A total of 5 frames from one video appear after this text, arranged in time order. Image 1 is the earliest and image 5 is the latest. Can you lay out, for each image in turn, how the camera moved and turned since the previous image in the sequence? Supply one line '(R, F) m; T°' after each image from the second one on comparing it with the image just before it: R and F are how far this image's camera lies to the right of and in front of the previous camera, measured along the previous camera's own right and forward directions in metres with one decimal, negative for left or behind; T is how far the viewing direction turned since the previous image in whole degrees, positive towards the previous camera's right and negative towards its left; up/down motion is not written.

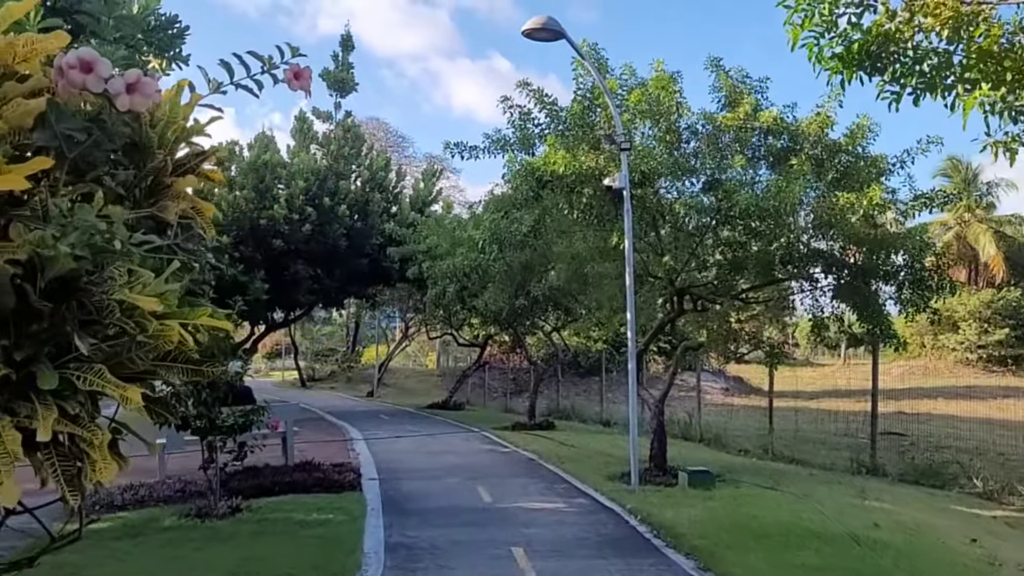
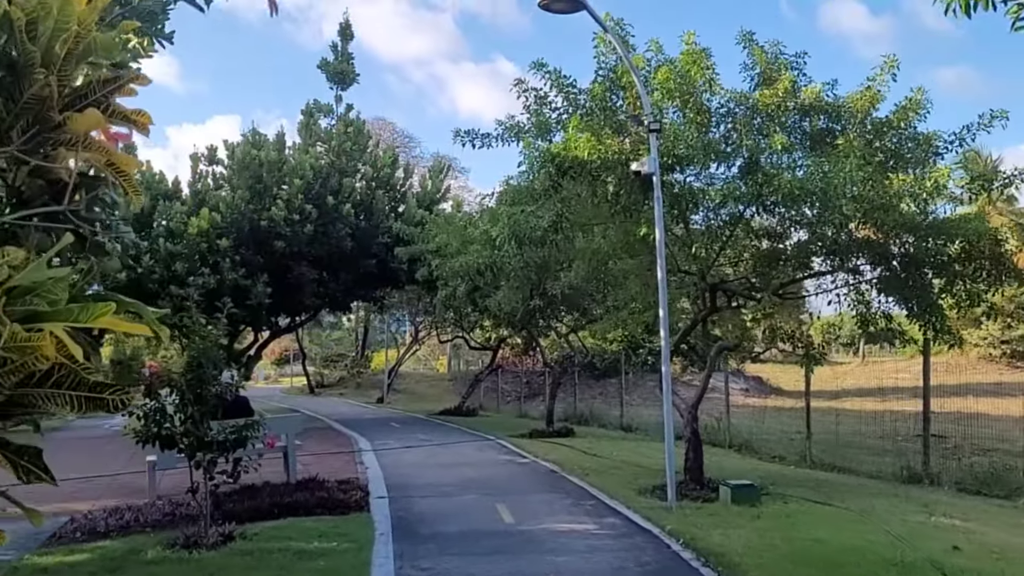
(-0.1, +1.1) m; -1°
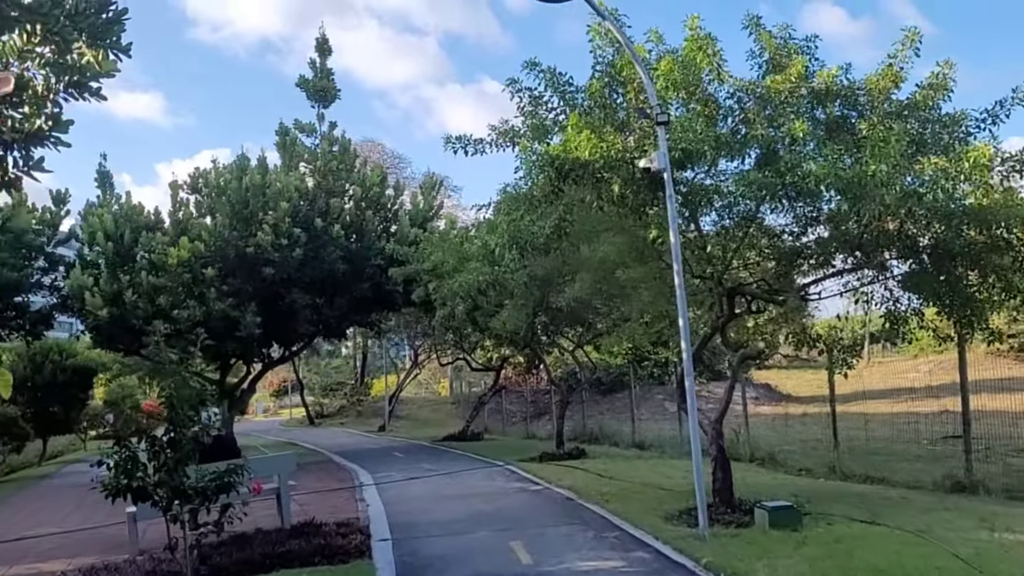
(-0.1, +0.9) m; 0°
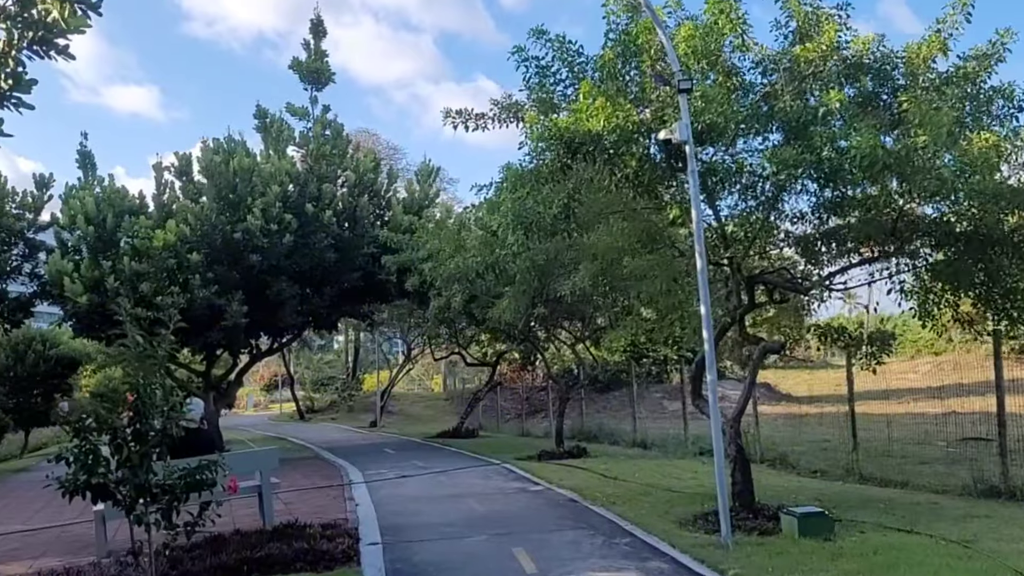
(-0.1, +0.9) m; 0°
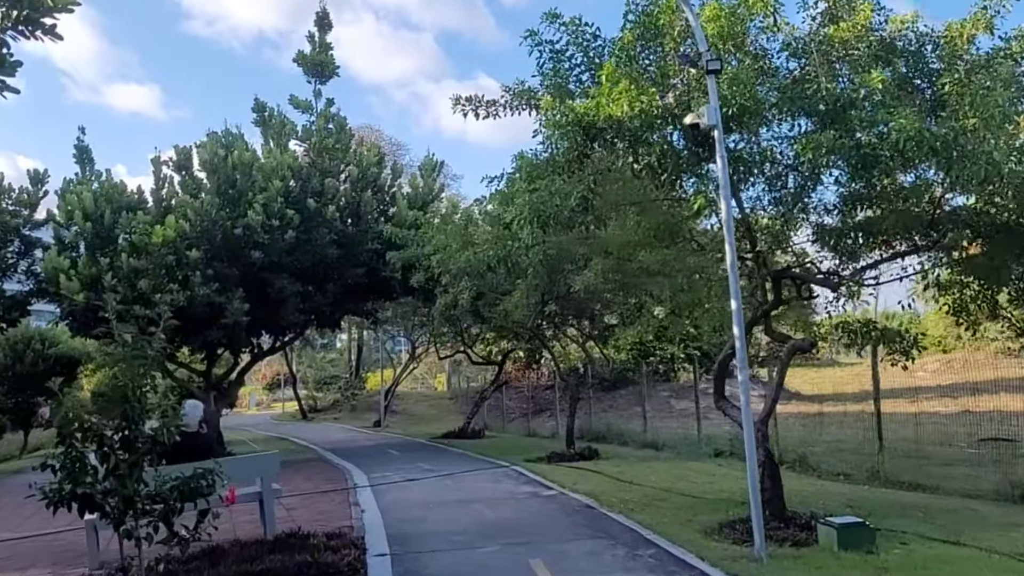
(-0.1, +0.6) m; 0°
